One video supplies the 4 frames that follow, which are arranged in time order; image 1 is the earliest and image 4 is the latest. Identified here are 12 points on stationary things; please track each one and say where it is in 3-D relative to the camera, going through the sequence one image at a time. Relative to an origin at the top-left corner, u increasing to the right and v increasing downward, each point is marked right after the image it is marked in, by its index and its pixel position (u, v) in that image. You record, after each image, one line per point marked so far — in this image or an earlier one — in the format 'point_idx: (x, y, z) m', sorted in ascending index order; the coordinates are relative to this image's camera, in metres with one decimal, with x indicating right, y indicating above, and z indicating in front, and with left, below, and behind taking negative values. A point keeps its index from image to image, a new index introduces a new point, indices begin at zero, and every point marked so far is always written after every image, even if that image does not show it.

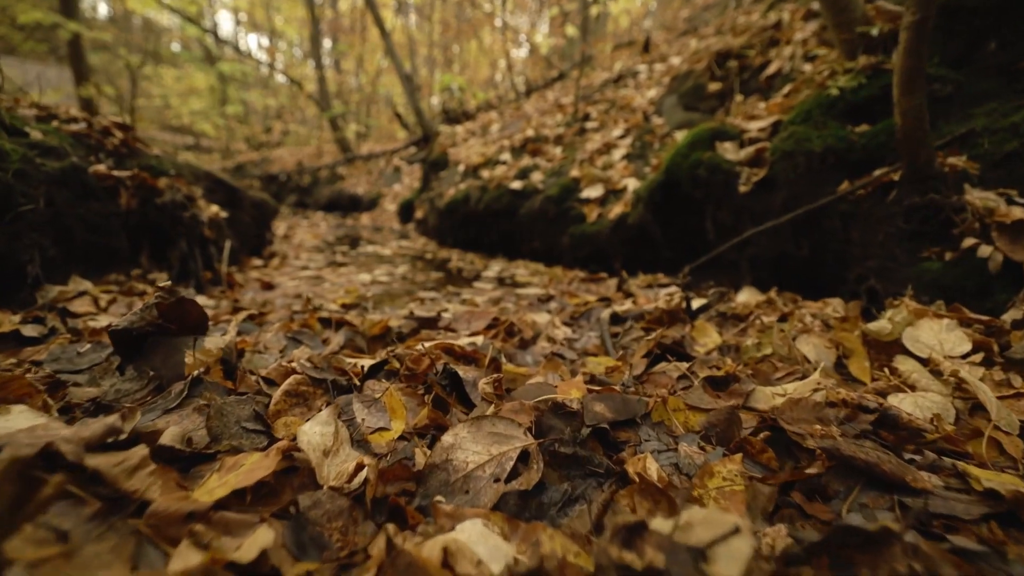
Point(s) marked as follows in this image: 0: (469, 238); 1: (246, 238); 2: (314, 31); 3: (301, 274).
0: (-0.5, +0.6, +5.8) m
1: (-2.4, +0.4, +4.4) m
2: (-5.7, +7.4, +14.1) m
3: (-1.9, +0.1, +4.3) m
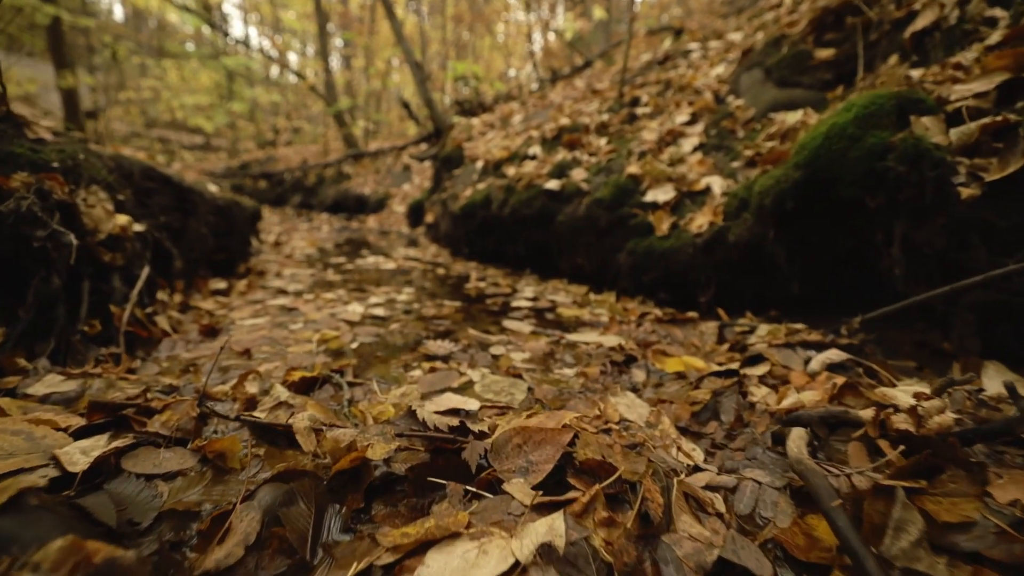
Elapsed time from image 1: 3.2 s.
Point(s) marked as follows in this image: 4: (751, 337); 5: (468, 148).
0: (-0.2, +0.4, +4.7) m
1: (-2.2, +0.2, +3.3) m
2: (-5.2, +7.2, +13.1) m
3: (-1.6, -0.1, +3.2) m
4: (+1.1, -0.2, +2.2) m
5: (-0.6, +2.0, +6.7) m
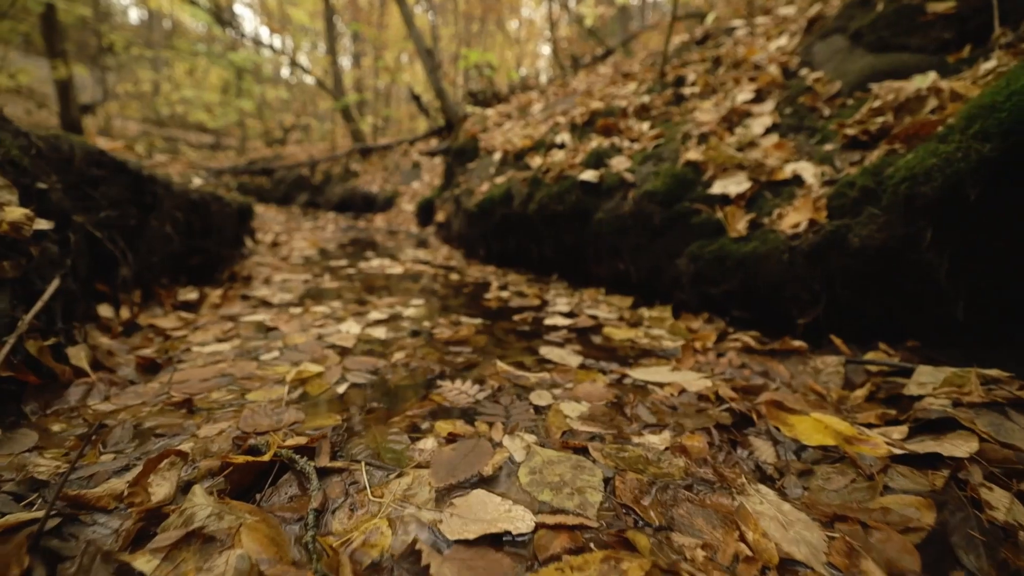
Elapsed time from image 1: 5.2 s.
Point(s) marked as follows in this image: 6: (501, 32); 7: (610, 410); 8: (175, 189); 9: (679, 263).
0: (0.0, +0.3, +4.1) m
1: (-2.0, +0.2, +2.7) m
2: (-4.8, +7.2, +12.6) m
3: (-1.4, -0.2, +2.6) m
4: (+1.2, -0.3, +1.5) m
5: (-0.4, +1.9, +6.1) m
6: (-0.3, +7.6, +14.3) m
7: (+0.3, -0.4, +1.5) m
8: (-2.2, +0.6, +3.1) m
9: (+0.9, +0.1, +2.7) m
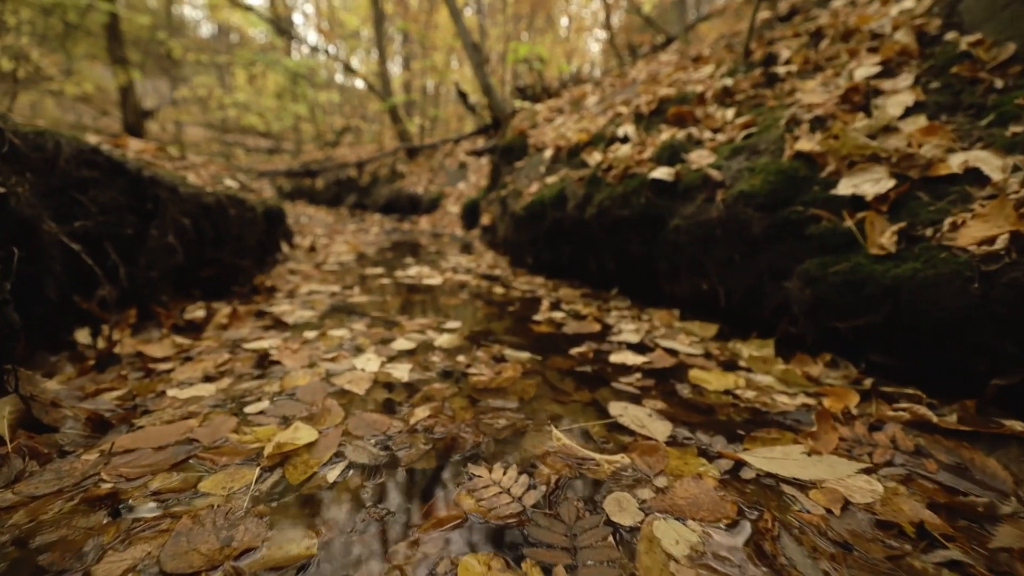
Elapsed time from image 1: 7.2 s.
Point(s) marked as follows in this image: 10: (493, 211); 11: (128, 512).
0: (+0.4, +0.2, +3.5) m
1: (-1.7, +0.1, +2.4) m
2: (-3.5, +7.1, +12.4) m
3: (-1.2, -0.3, +2.2) m
4: (+1.4, -0.4, +0.9) m
5: (+0.3, +1.8, +5.6) m
6: (+1.2, +7.4, +13.7) m
7: (+0.4, -0.5, +1.0) m
8: (-1.8, +0.5, +2.7) m
9: (+1.2, 0.0, +2.0) m
10: (-0.2, +0.8, +5.3) m
11: (-0.8, -0.5, +1.0) m
